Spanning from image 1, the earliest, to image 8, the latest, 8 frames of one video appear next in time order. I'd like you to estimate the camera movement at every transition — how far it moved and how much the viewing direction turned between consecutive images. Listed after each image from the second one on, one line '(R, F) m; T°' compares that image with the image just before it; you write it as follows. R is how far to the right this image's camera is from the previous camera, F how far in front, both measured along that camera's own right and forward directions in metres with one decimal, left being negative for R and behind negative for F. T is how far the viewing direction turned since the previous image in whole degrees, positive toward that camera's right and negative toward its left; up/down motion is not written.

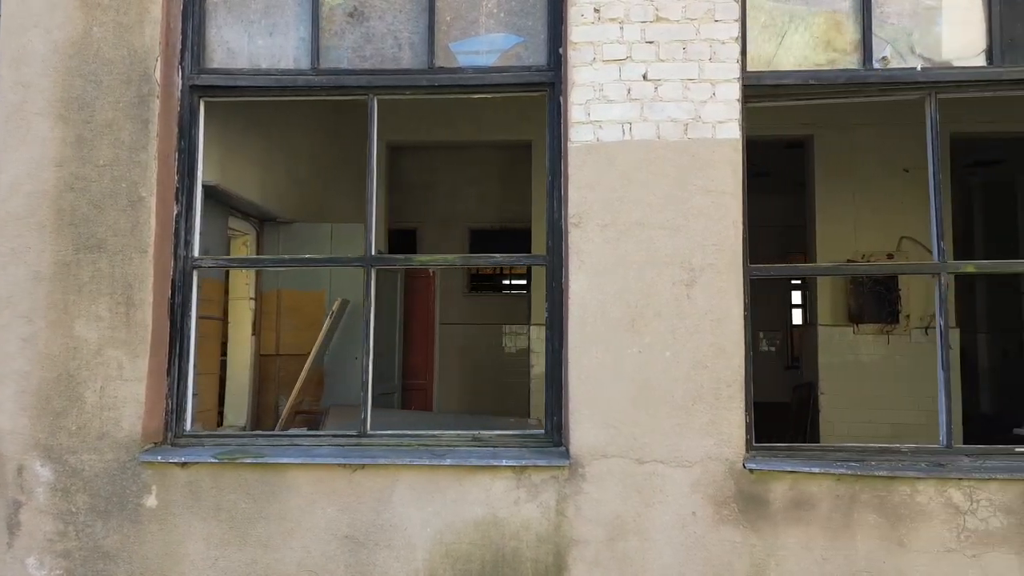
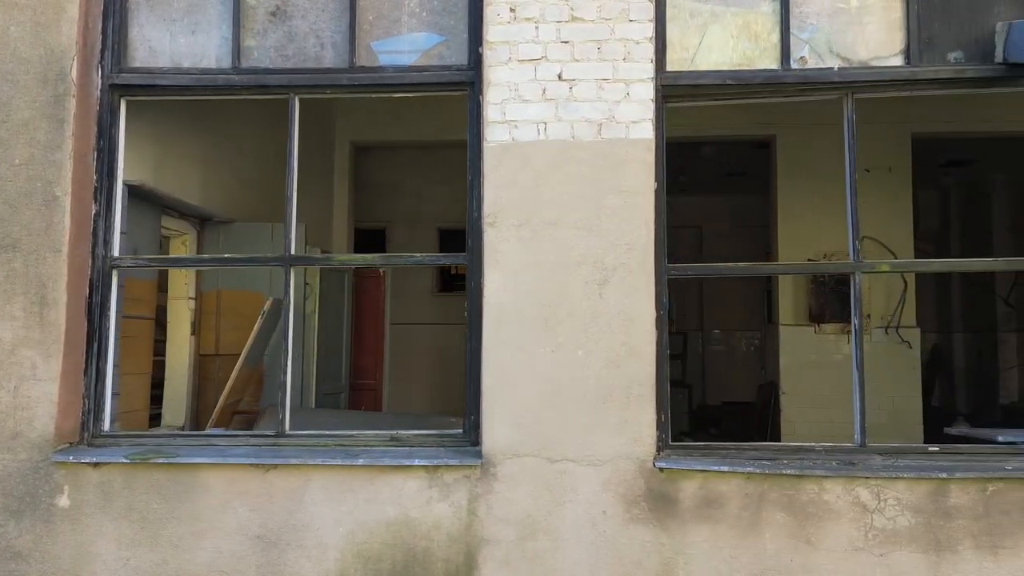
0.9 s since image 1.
(+0.3, 0.0) m; 0°
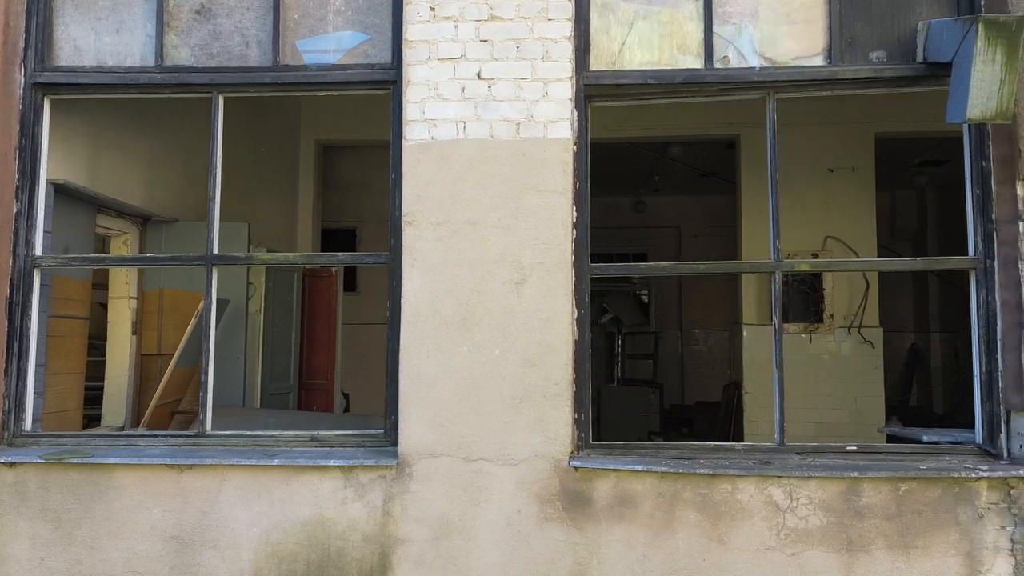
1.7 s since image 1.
(+0.3, 0.0) m; 0°
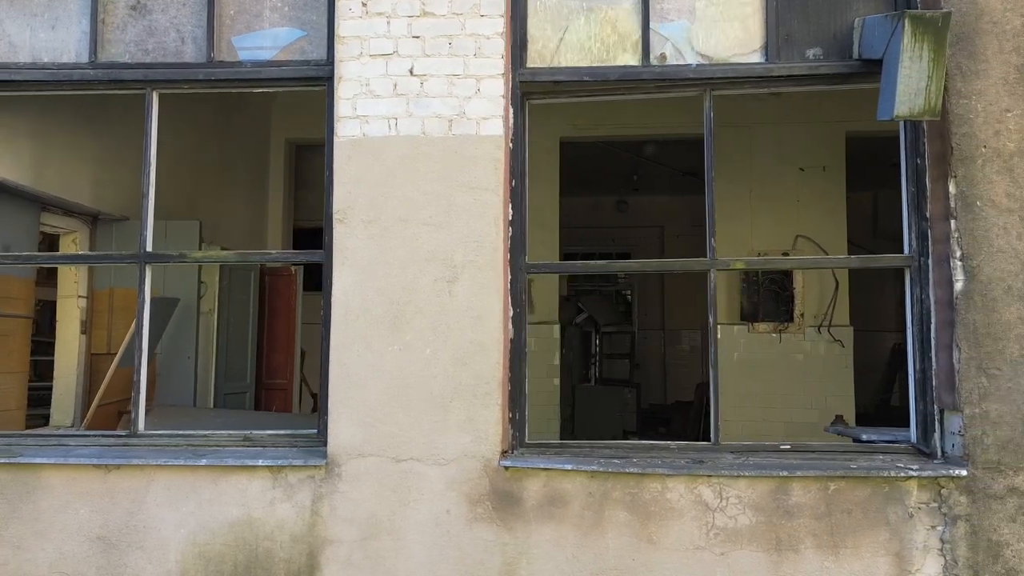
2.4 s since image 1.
(+0.3, 0.0) m; 0°
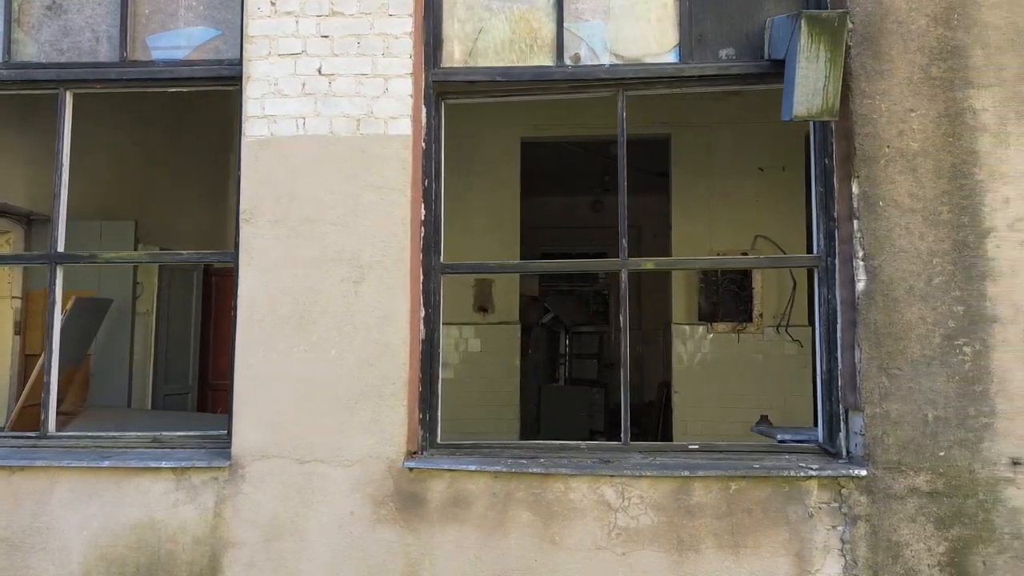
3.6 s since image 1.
(+0.4, 0.0) m; 0°
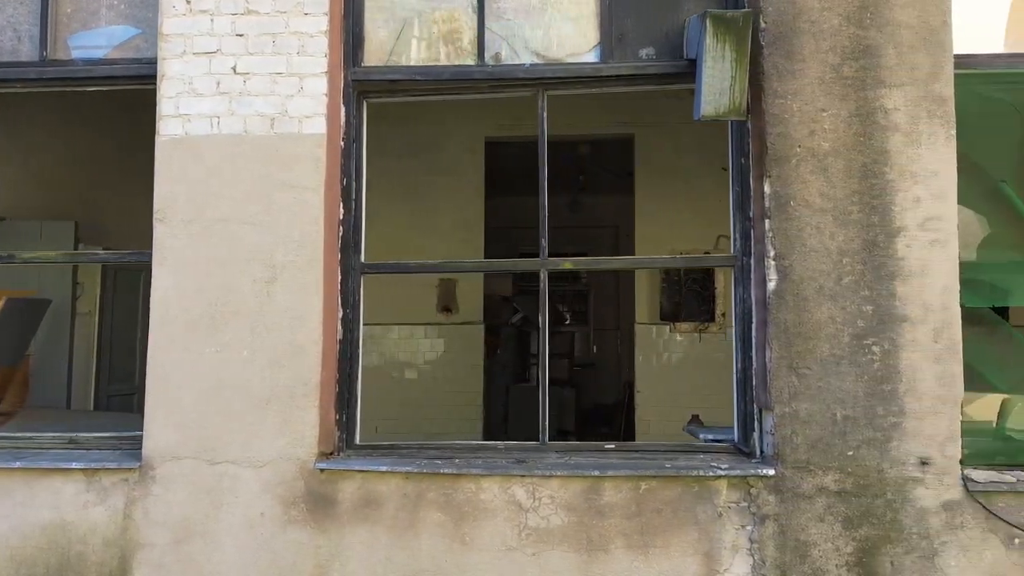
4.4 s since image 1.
(+0.3, 0.0) m; 0°
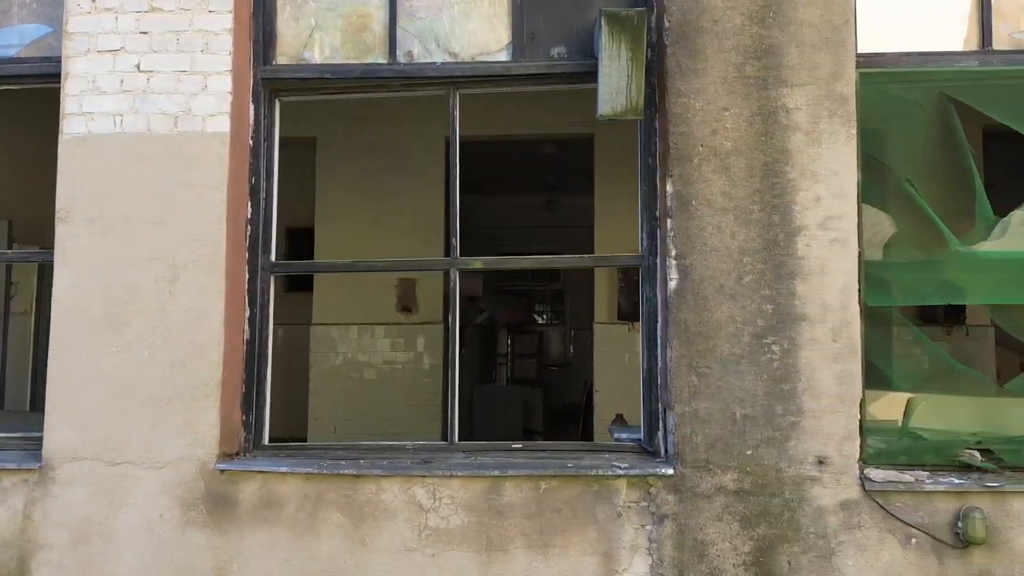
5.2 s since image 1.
(+0.4, 0.0) m; 0°
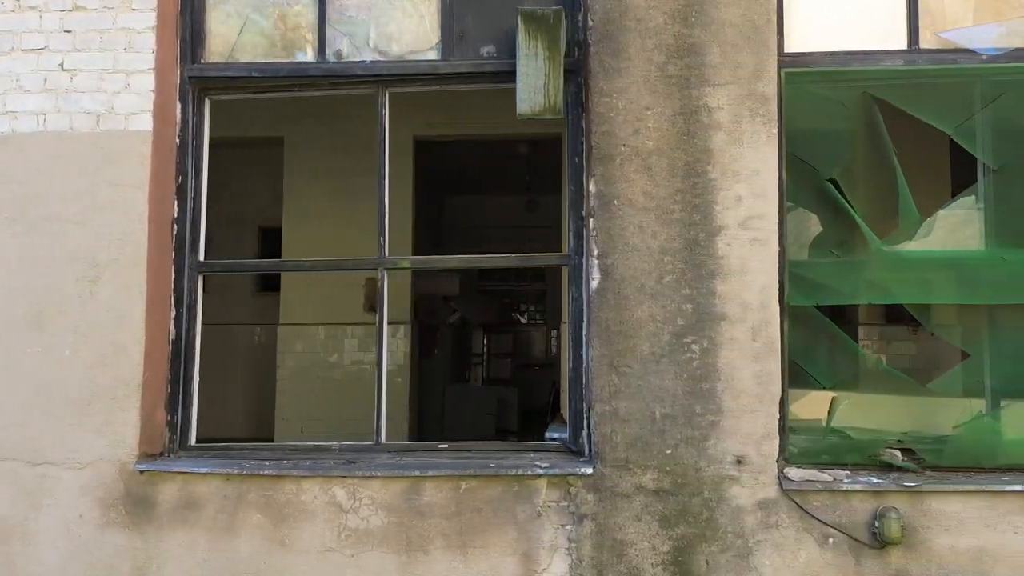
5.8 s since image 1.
(+0.3, 0.0) m; 0°
